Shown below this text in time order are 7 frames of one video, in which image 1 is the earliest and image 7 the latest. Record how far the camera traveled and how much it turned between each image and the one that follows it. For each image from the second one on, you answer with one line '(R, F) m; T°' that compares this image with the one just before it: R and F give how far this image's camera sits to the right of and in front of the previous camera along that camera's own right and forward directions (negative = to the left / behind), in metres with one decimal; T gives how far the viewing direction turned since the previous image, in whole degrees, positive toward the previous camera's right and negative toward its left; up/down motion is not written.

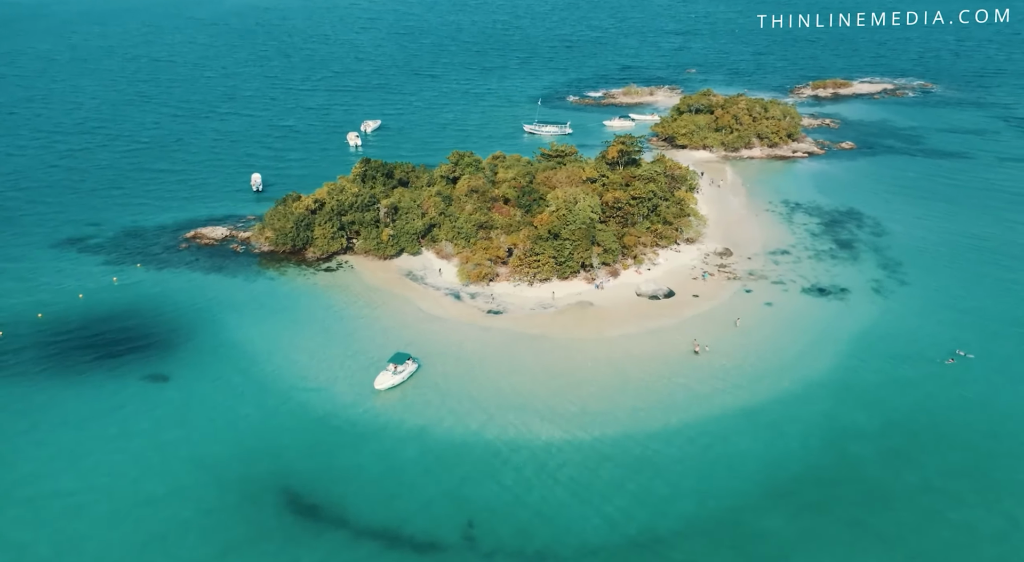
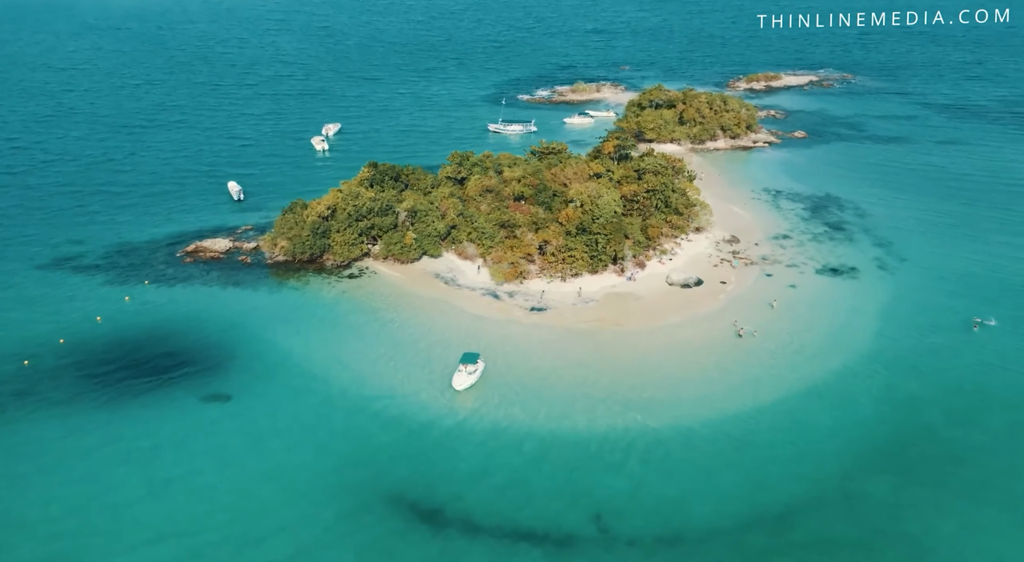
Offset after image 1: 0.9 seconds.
(-9.2, +0.7) m; +6°
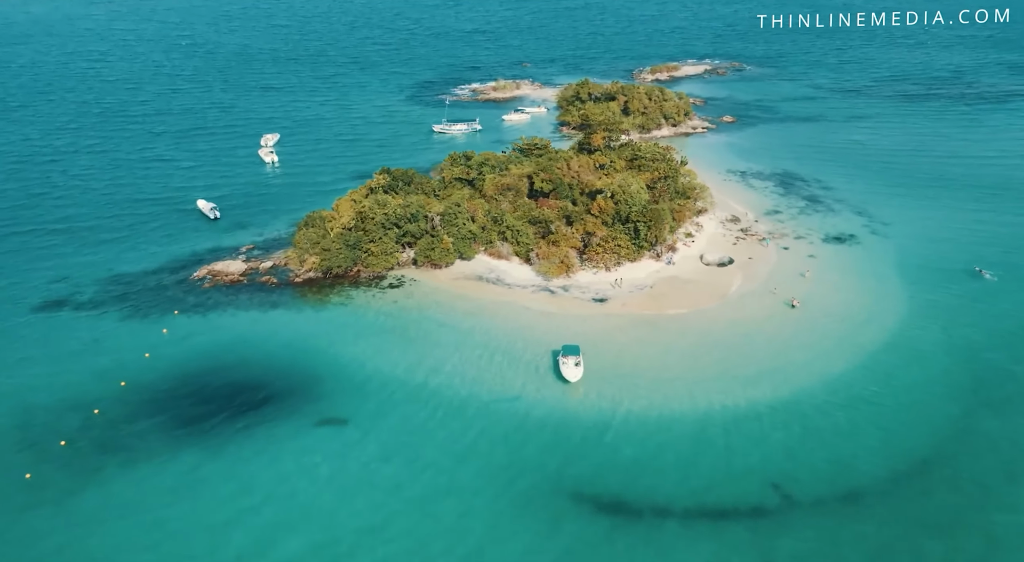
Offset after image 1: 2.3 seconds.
(-13.5, +1.5) m; +9°
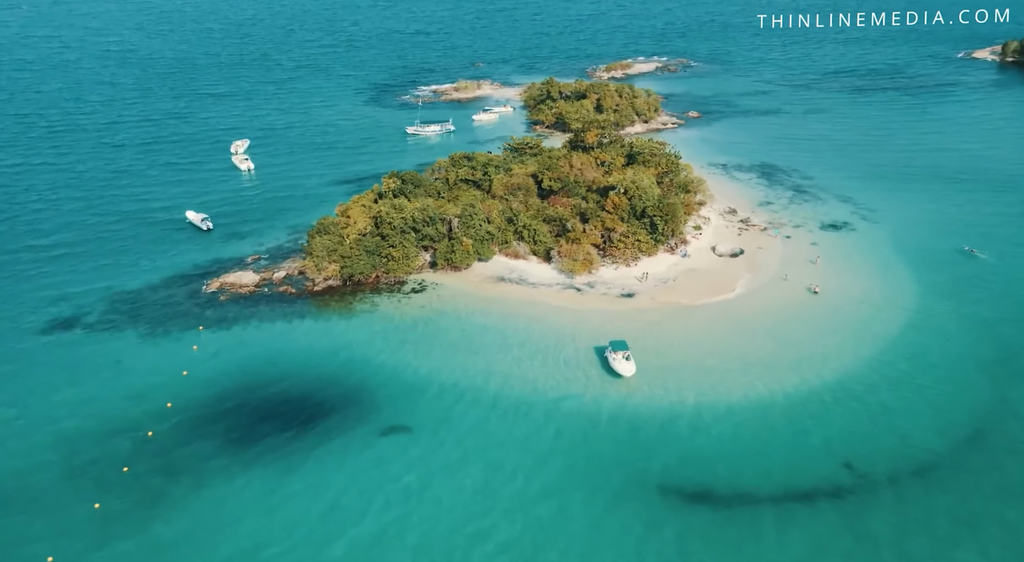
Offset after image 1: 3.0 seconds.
(-6.6, +0.4) m; +5°
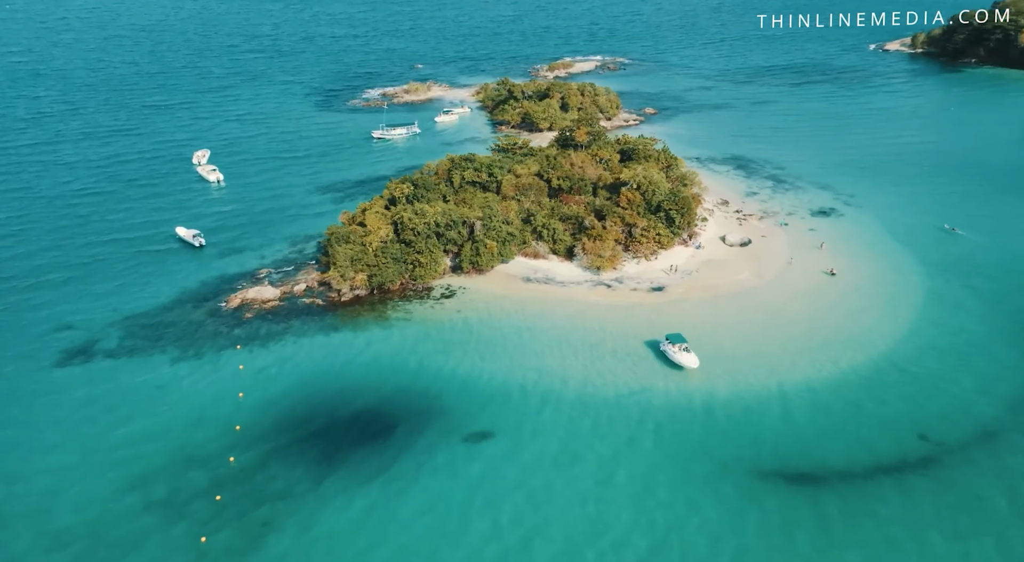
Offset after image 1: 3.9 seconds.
(-8.2, +0.6) m; +6°
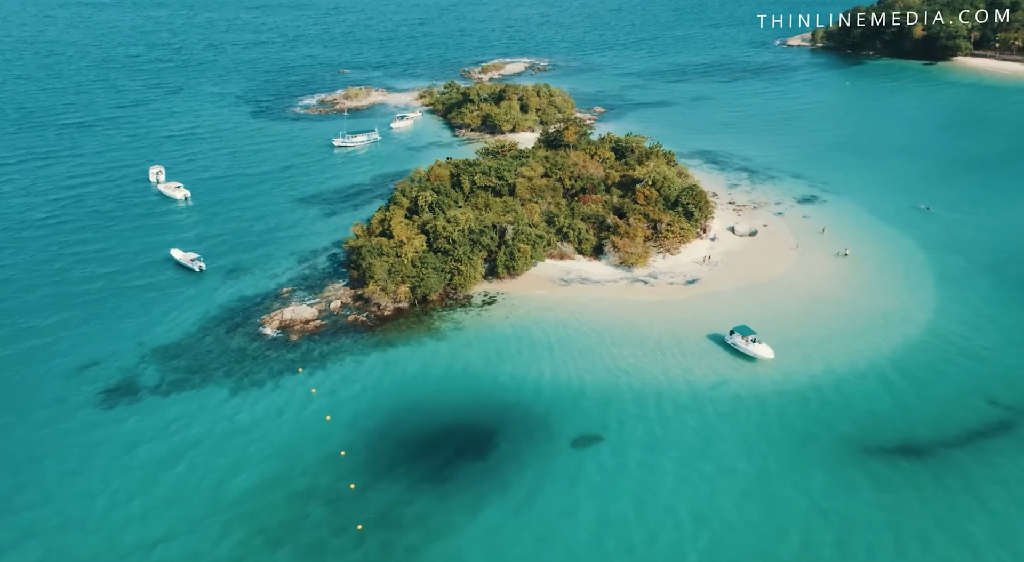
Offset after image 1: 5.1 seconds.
(-10.0, +1.0) m; +7°
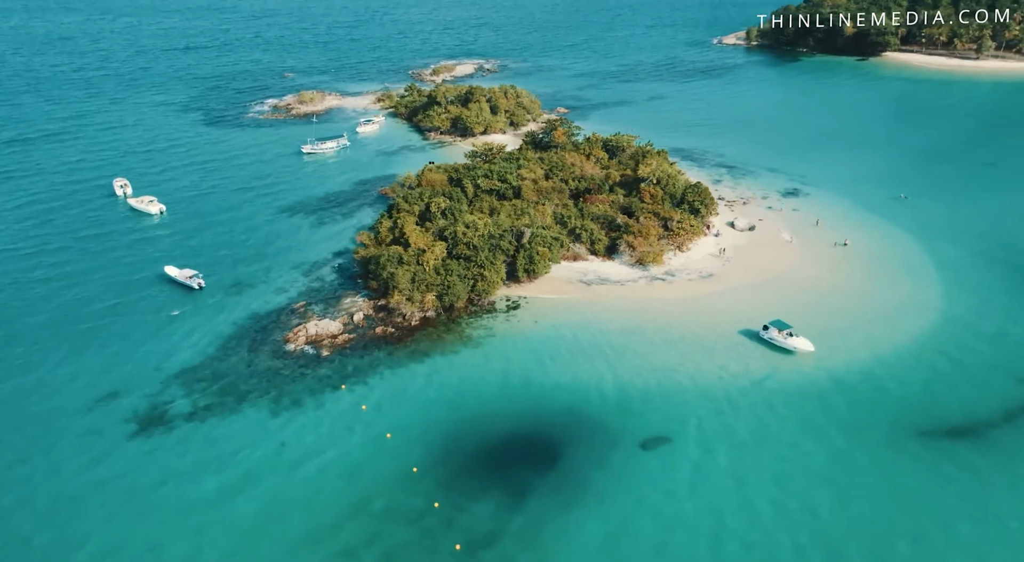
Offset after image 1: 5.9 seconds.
(-6.5, +0.9) m; +5°
